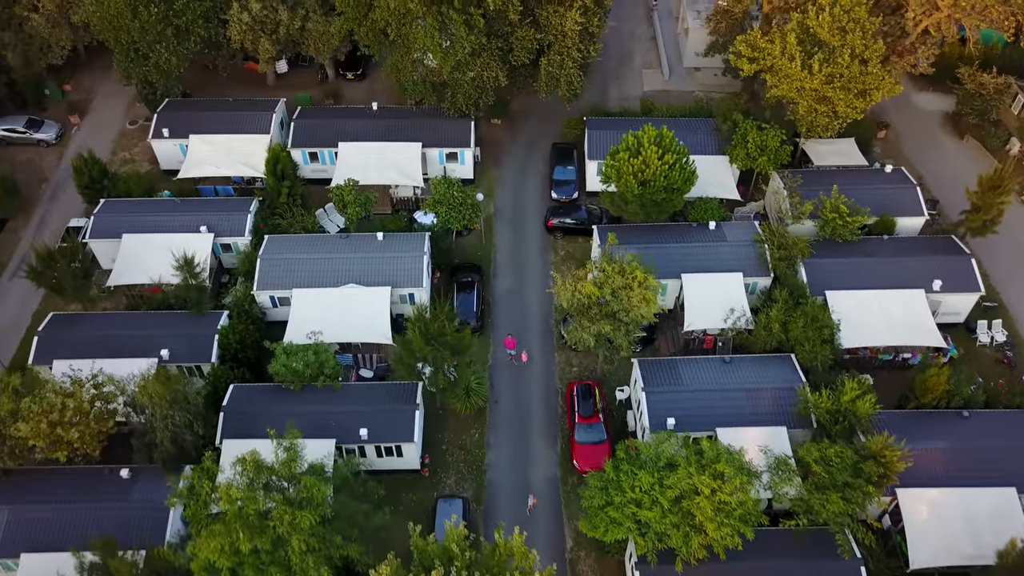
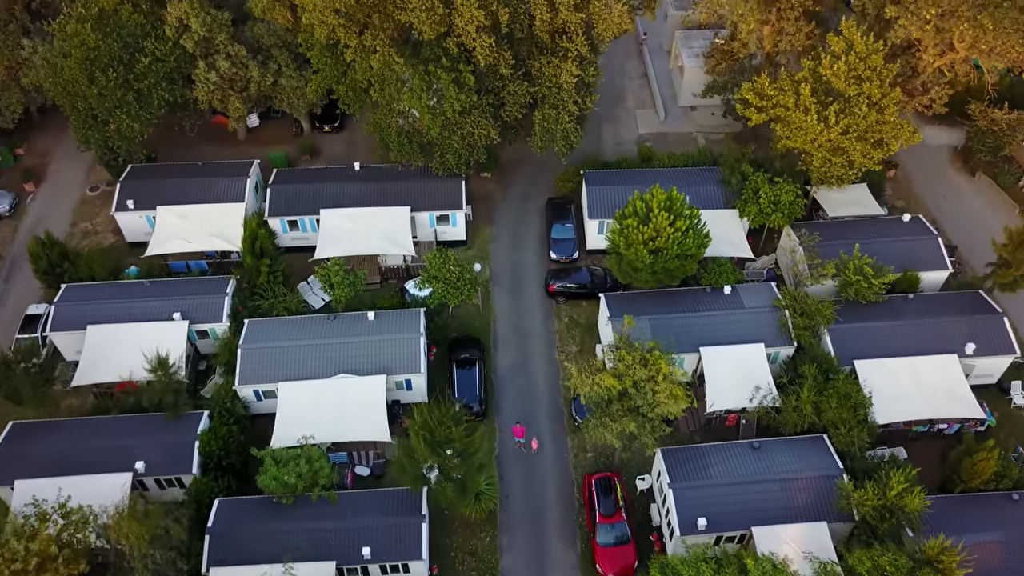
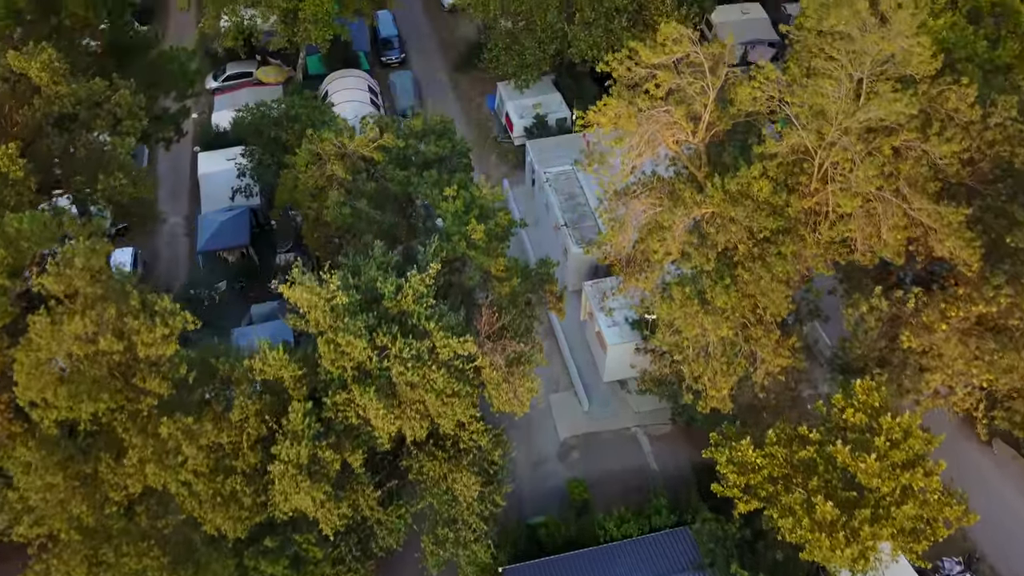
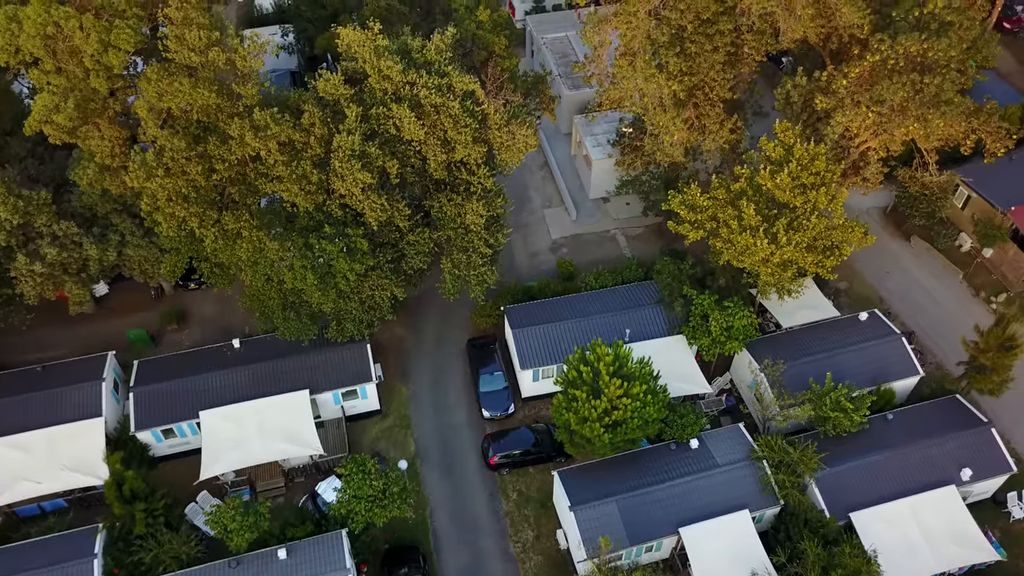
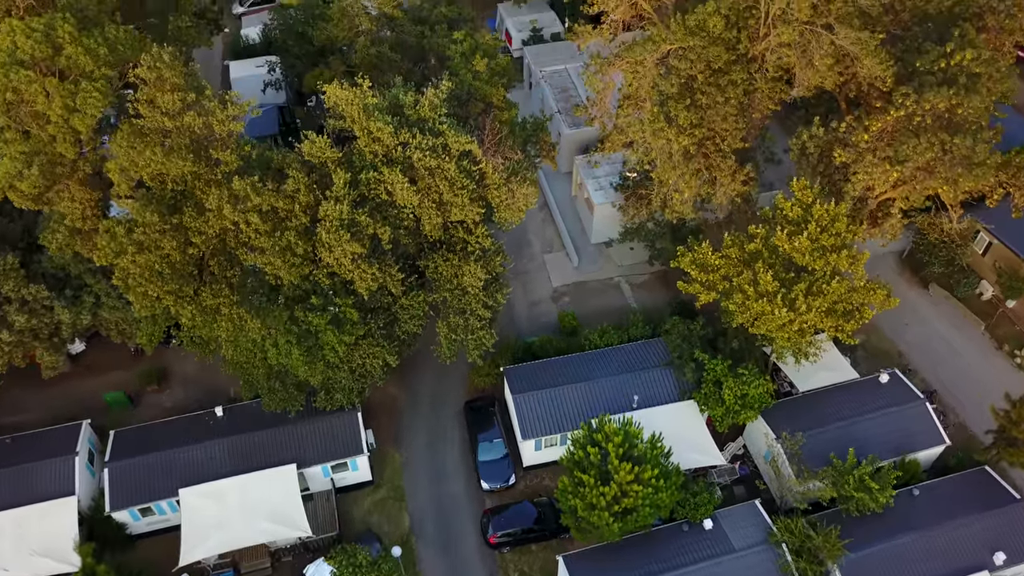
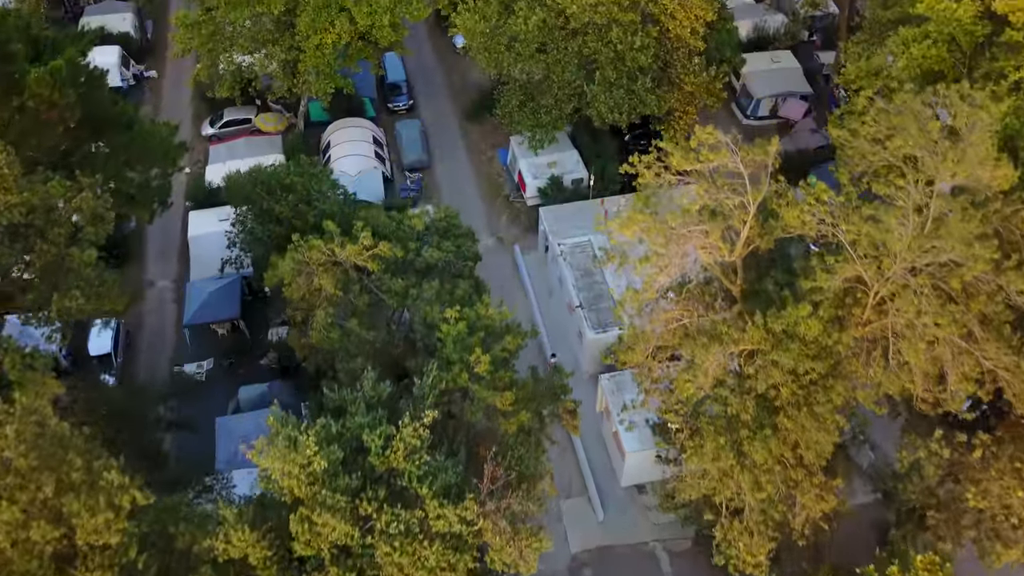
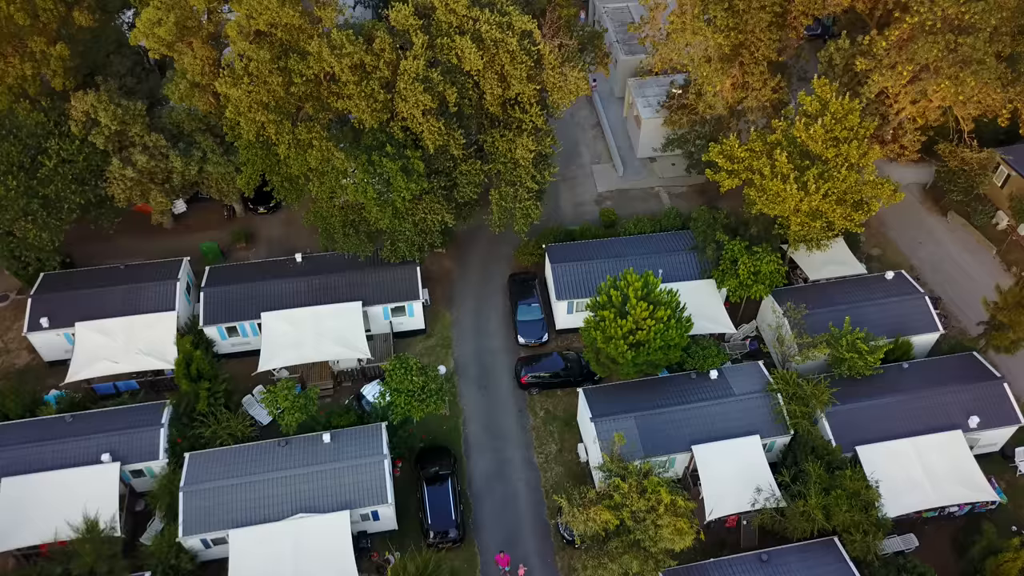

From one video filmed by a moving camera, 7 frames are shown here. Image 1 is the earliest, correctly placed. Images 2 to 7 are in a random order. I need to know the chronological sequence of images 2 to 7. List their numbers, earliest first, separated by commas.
2, 7, 4, 5, 3, 6
